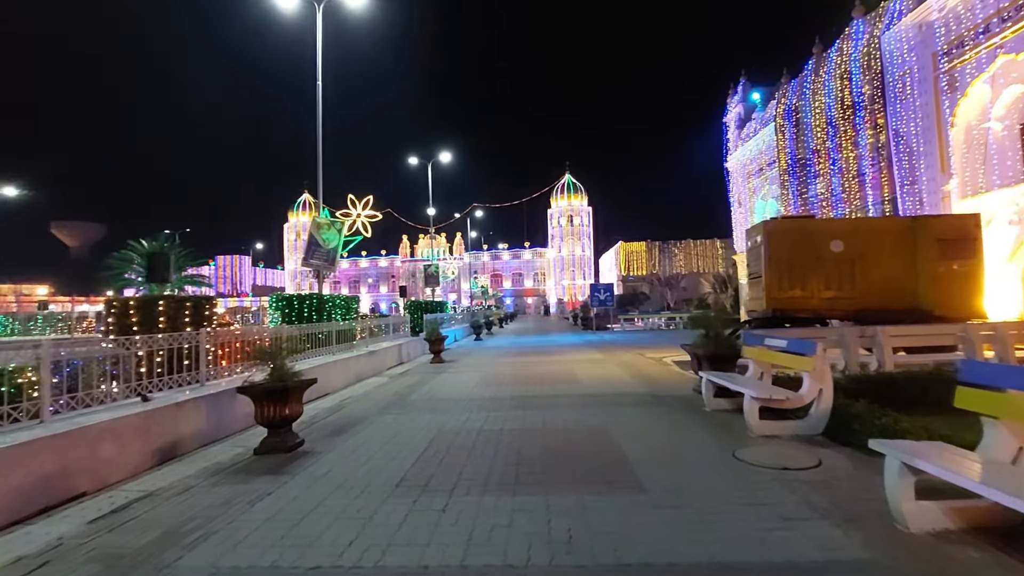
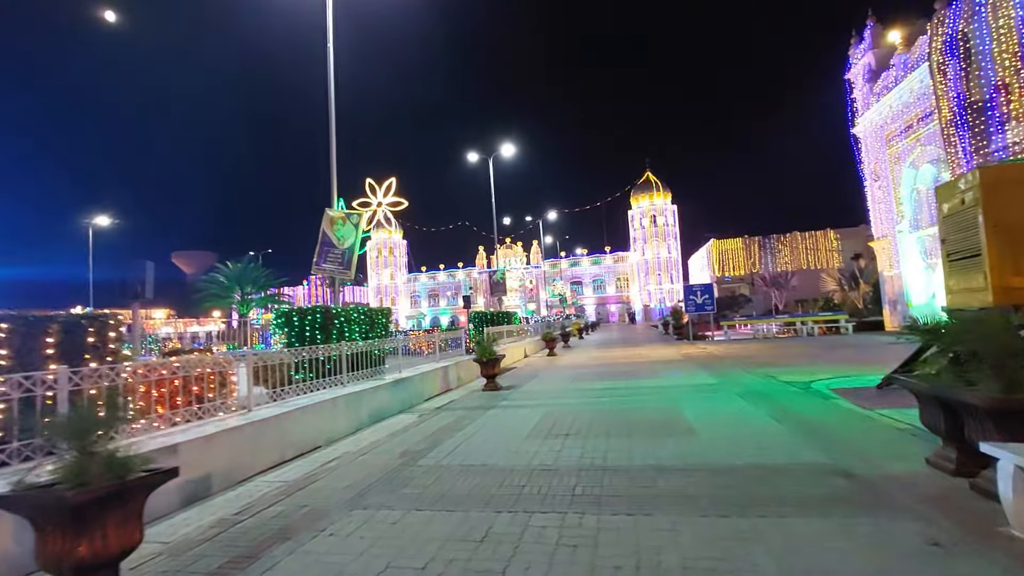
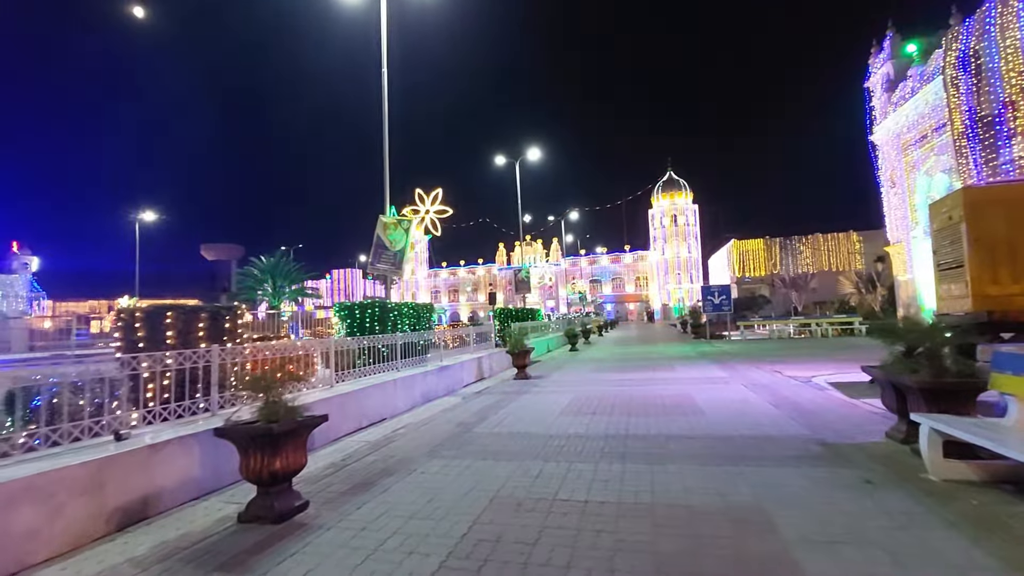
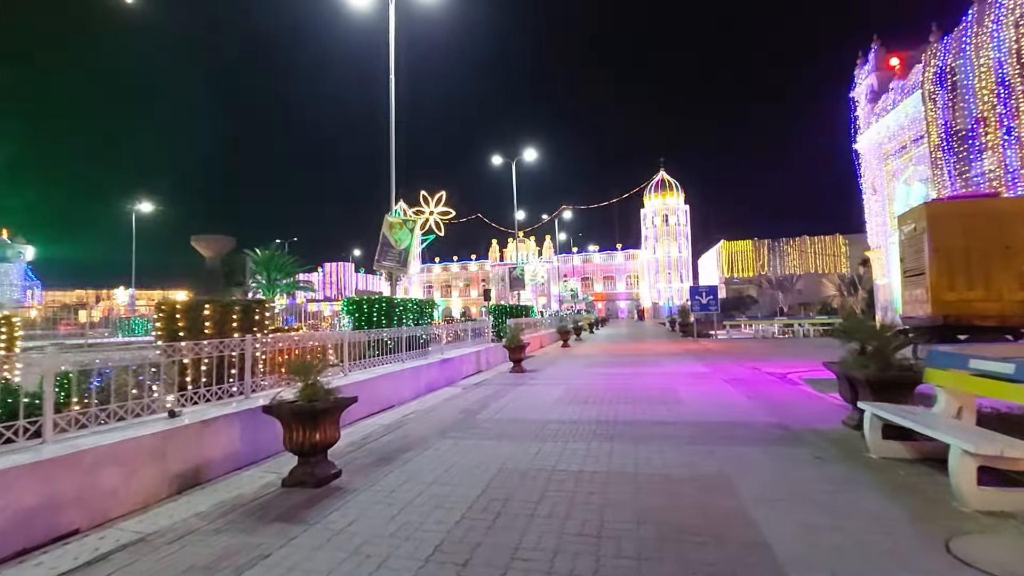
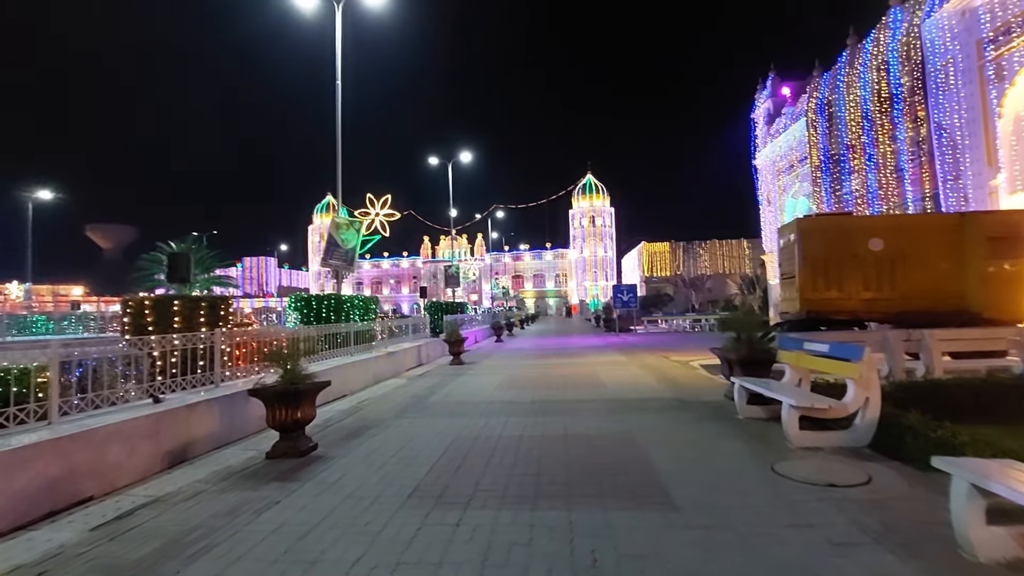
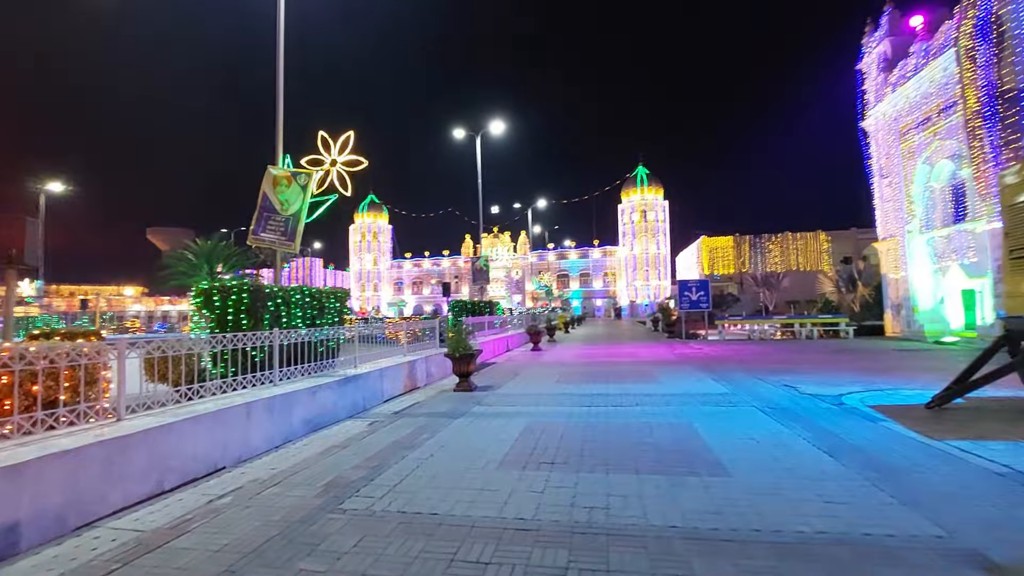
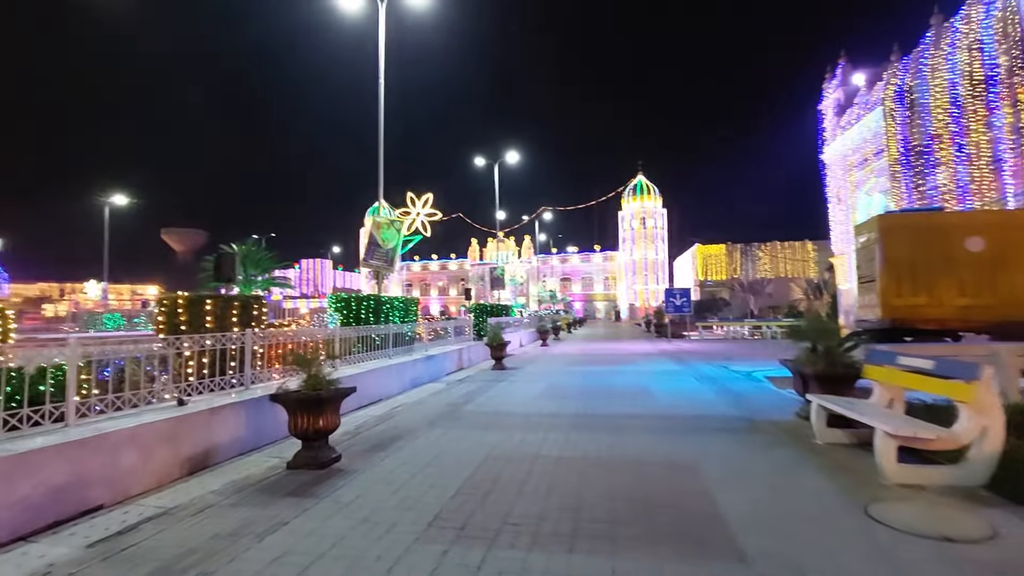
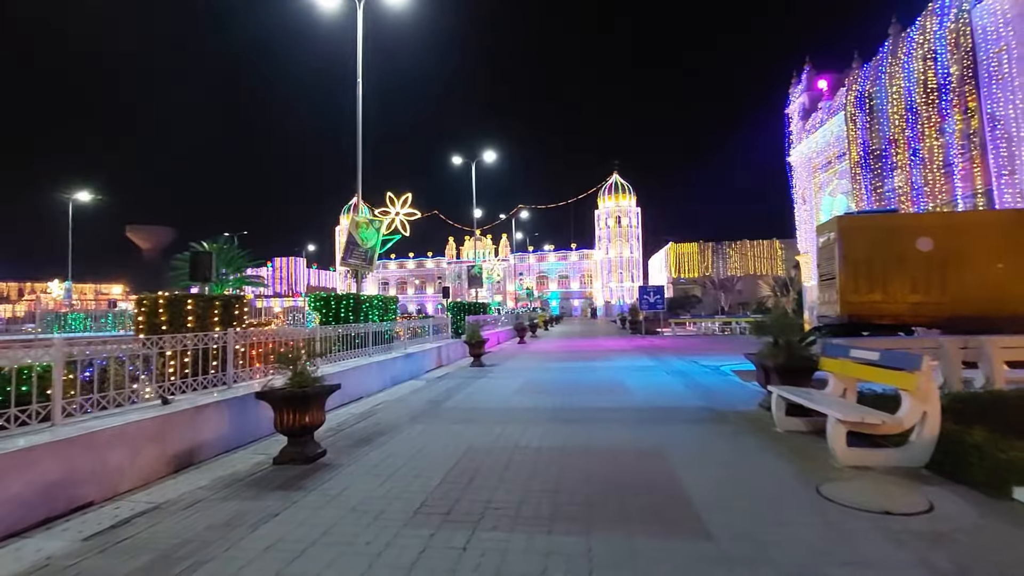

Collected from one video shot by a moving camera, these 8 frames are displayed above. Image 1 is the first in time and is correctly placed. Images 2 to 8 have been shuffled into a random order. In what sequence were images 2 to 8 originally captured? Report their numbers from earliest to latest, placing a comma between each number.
5, 8, 7, 4, 3, 2, 6
